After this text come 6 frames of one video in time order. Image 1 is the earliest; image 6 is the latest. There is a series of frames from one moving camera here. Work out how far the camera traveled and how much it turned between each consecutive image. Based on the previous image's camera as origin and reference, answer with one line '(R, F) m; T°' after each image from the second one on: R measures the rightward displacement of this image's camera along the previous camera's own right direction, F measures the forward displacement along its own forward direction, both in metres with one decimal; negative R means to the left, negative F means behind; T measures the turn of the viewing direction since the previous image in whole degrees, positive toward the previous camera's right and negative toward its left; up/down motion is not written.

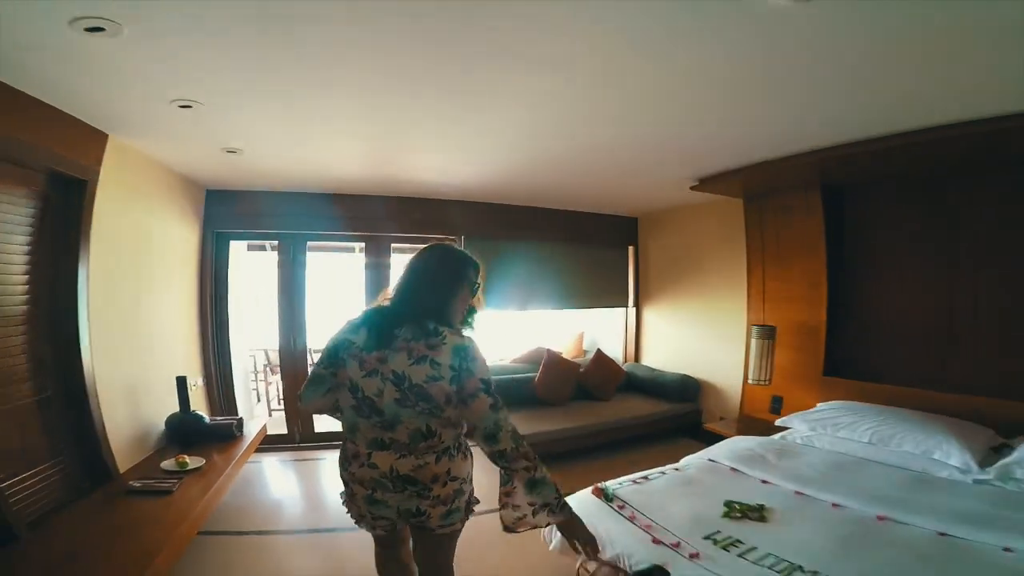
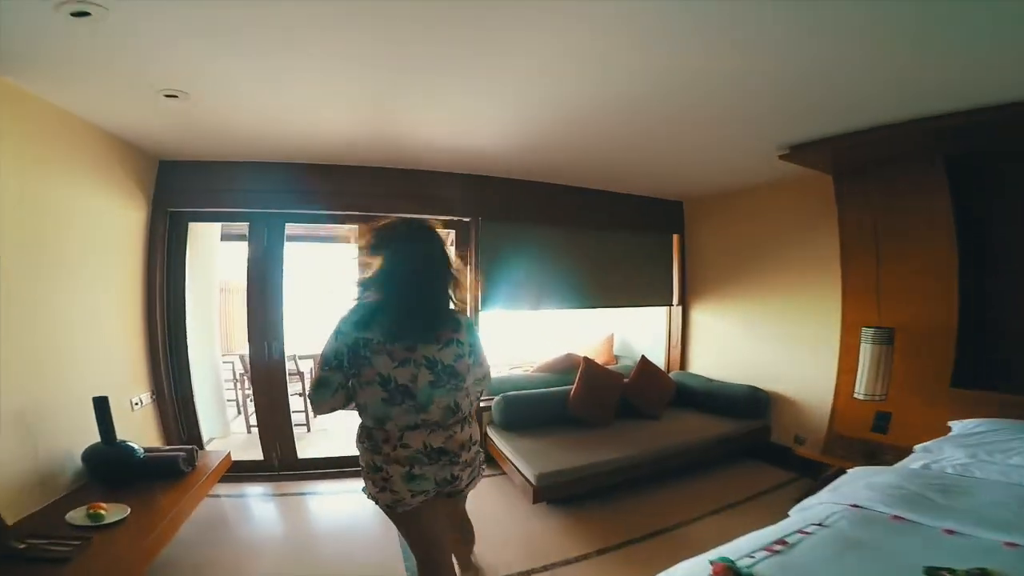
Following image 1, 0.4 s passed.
(-0.2, +0.7) m; -1°
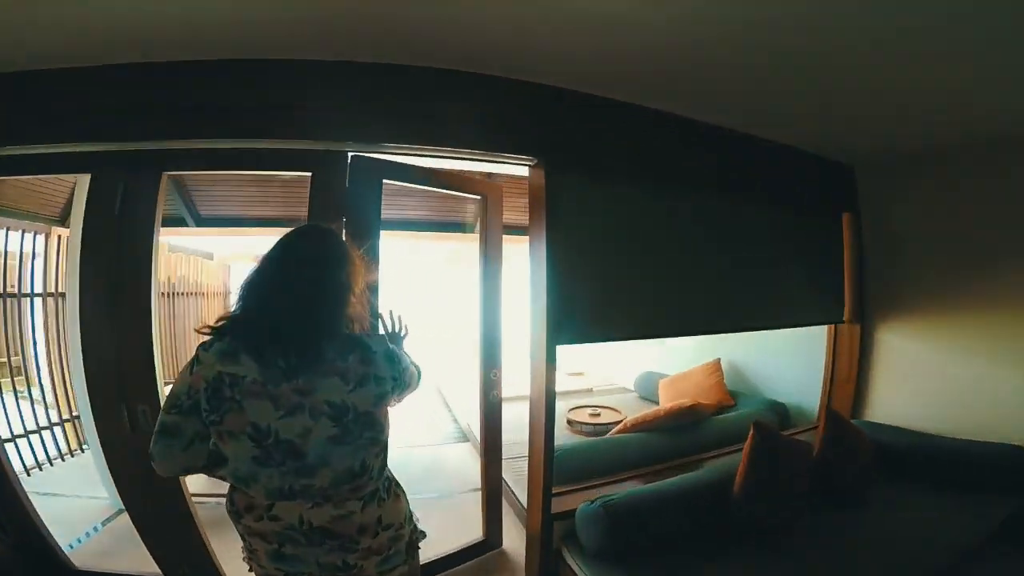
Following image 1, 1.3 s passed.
(-0.3, +1.3) m; -2°
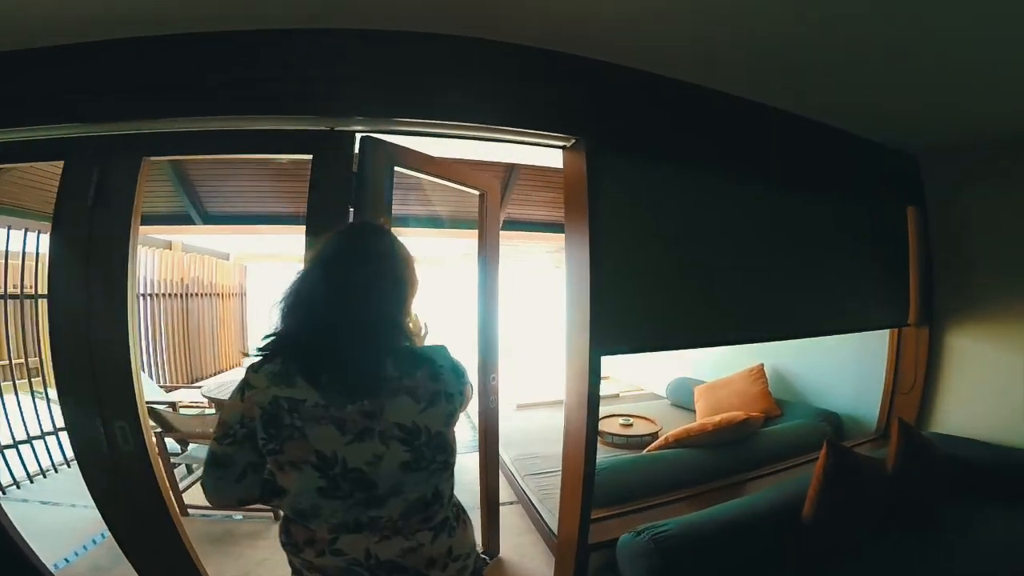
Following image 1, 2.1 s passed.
(-0.1, +0.2) m; -2°
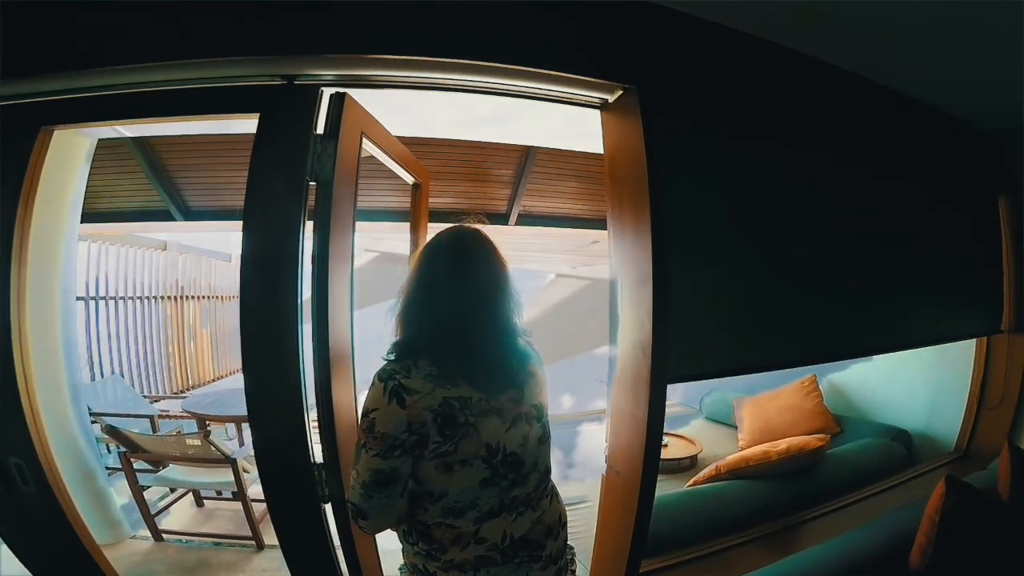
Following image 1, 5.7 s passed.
(0.0, +0.3) m; -2°
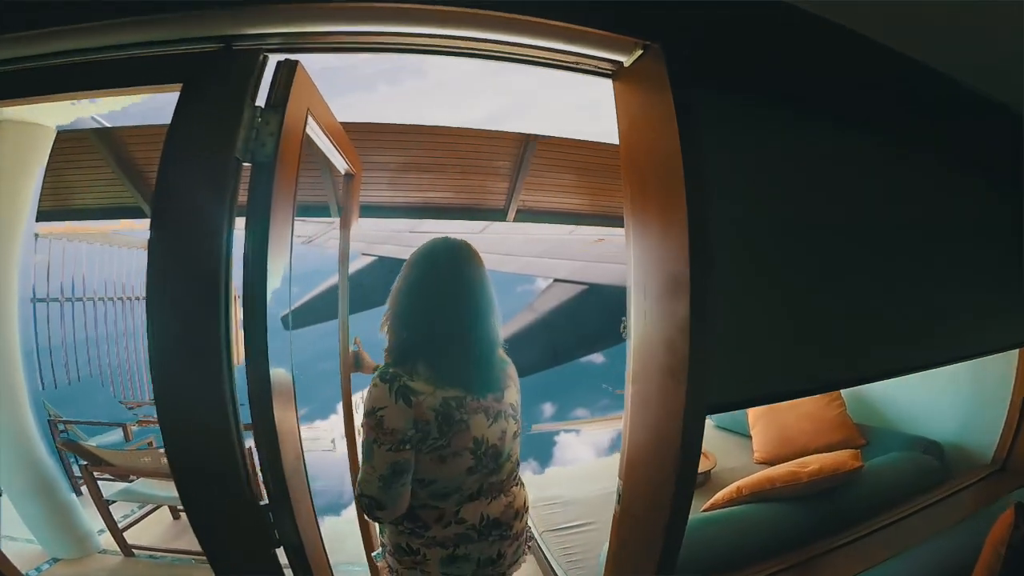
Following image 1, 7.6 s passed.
(0.0, +0.1) m; 0°
